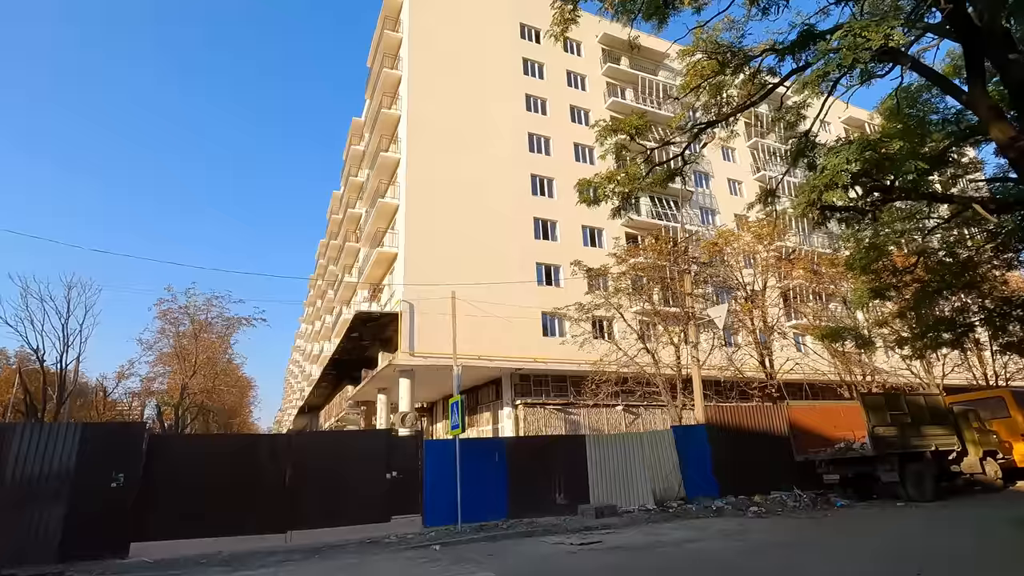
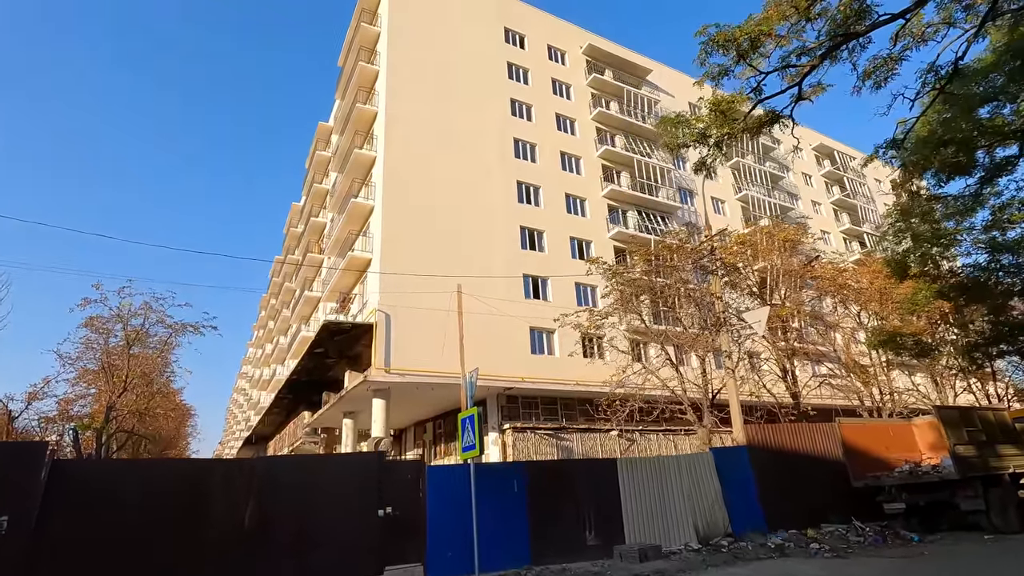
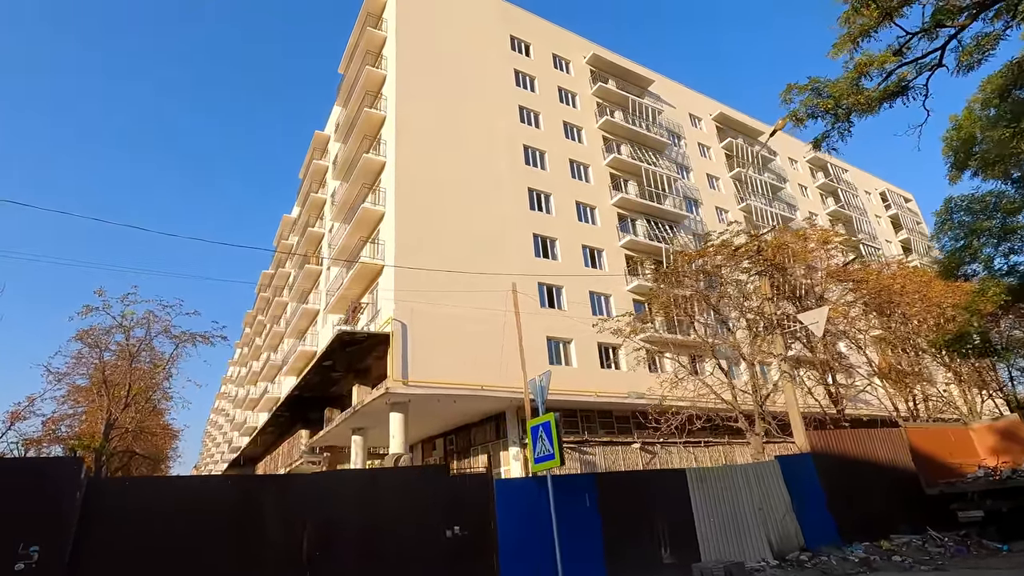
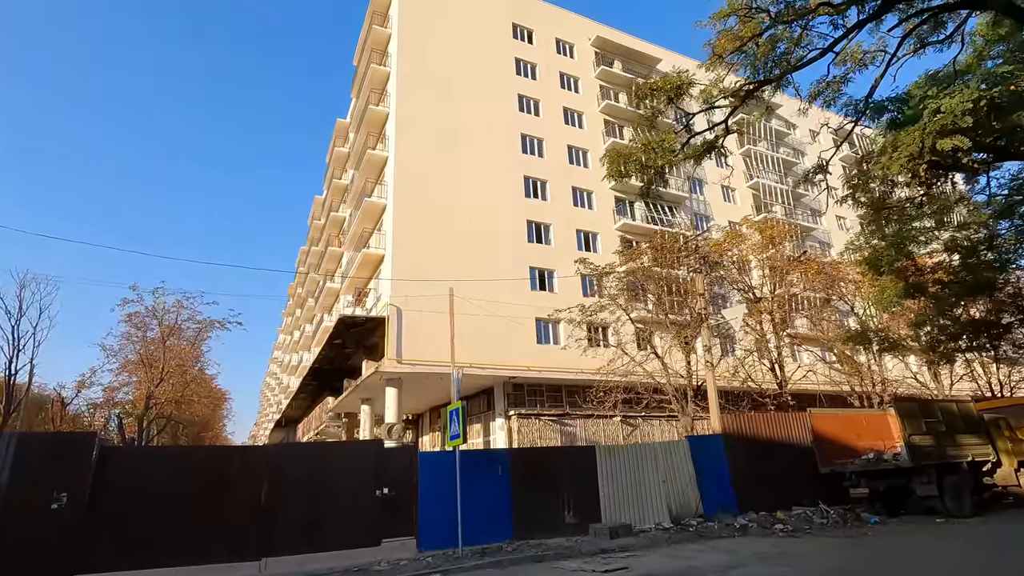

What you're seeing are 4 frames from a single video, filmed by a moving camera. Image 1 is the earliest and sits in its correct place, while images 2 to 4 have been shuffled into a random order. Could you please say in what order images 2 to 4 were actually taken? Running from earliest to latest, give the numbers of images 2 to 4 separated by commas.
4, 2, 3
